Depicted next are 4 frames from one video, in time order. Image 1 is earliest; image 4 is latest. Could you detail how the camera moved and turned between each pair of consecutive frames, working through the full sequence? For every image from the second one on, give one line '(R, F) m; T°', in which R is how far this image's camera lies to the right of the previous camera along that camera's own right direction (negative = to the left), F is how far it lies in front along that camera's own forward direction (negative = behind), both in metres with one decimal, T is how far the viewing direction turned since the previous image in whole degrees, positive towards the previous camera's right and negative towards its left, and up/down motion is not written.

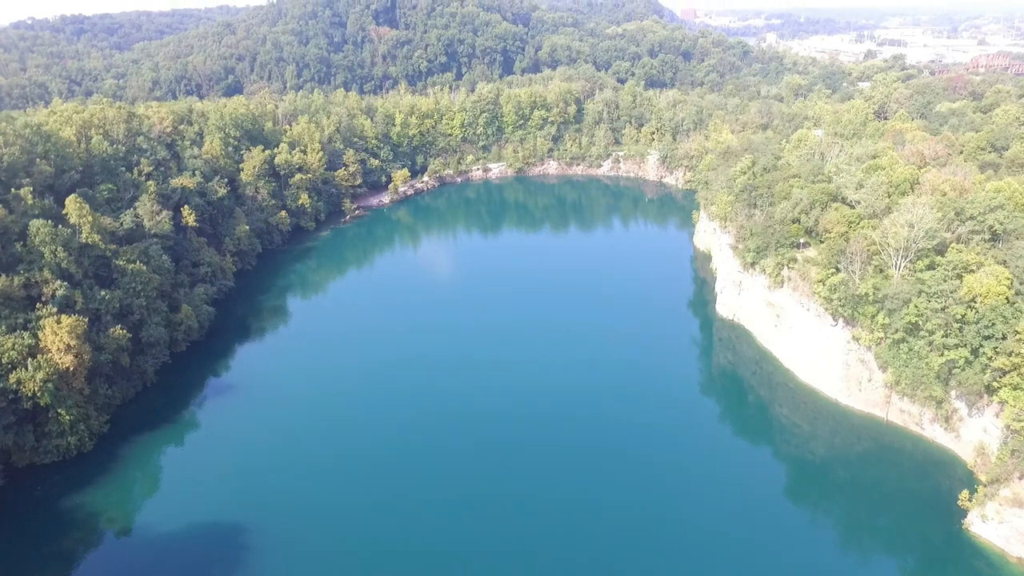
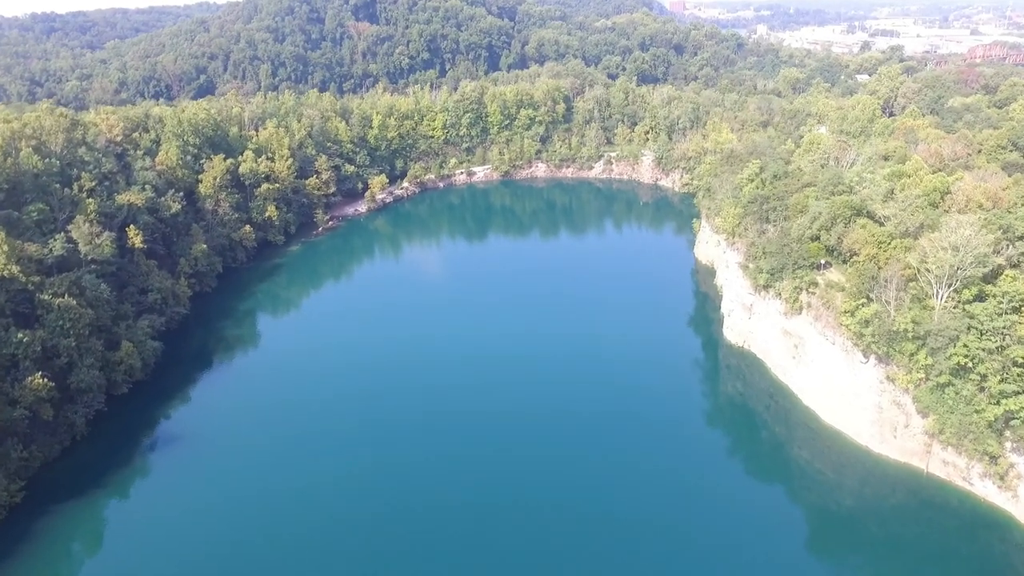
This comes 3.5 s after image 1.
(+0.6, +5.9) m; +1°
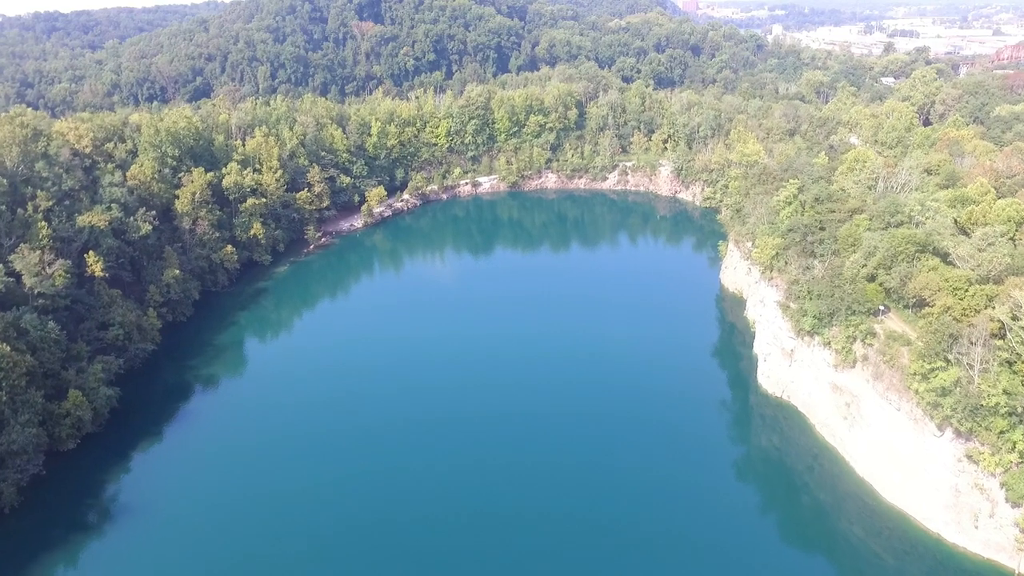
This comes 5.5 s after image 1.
(+0.3, +6.2) m; -1°
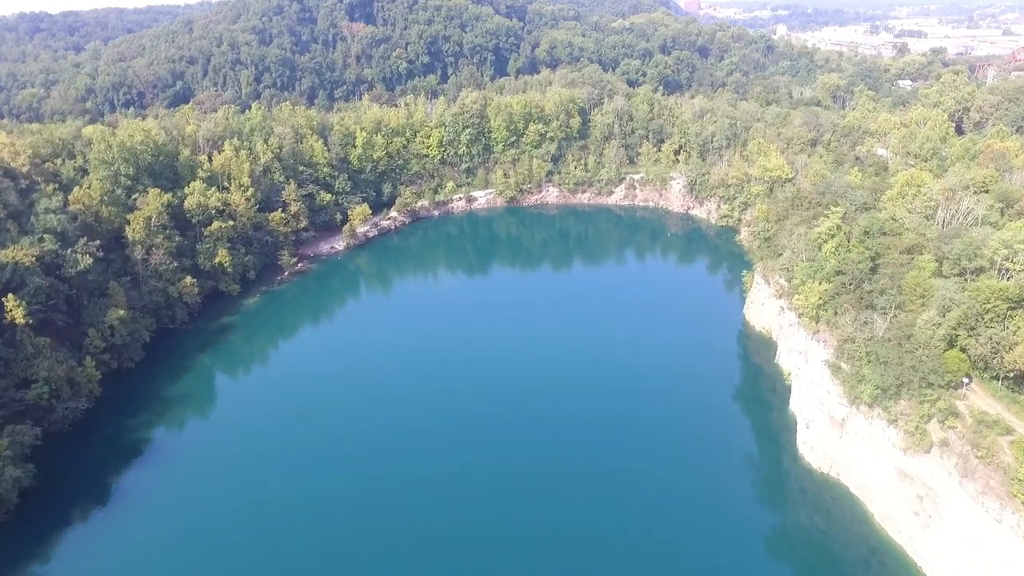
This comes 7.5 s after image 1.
(+0.4, +7.2) m; 0°
